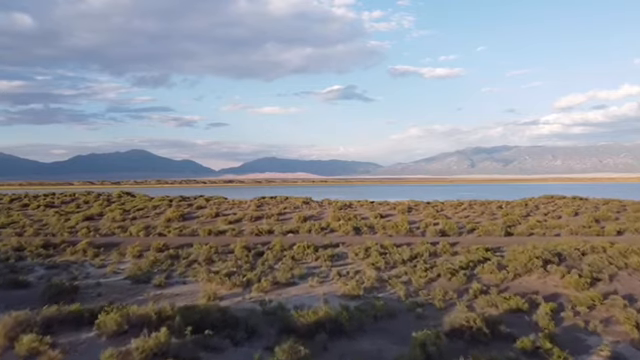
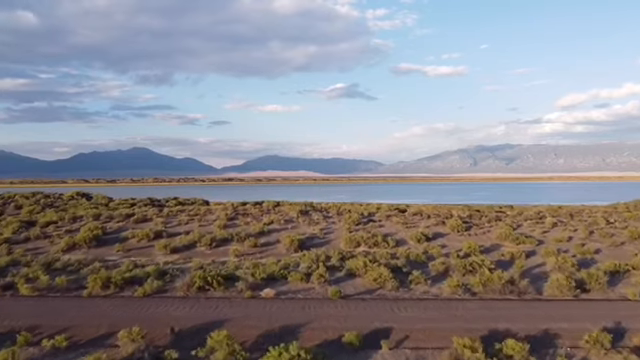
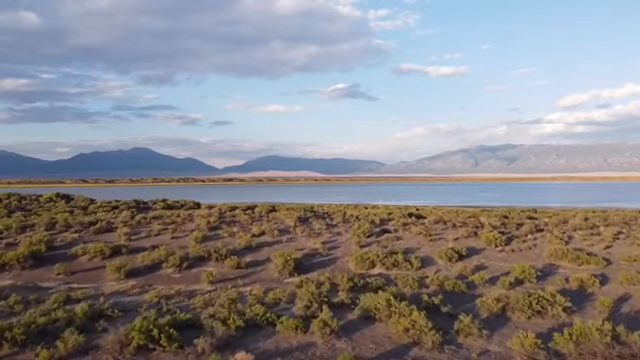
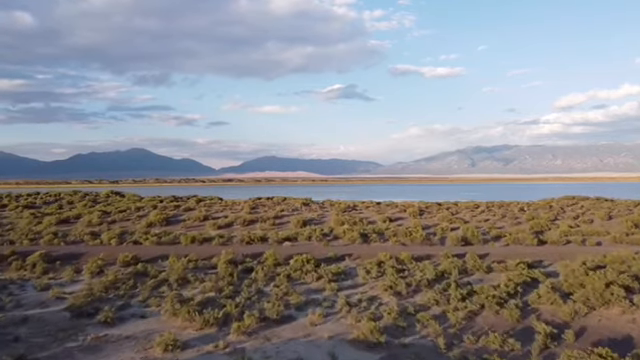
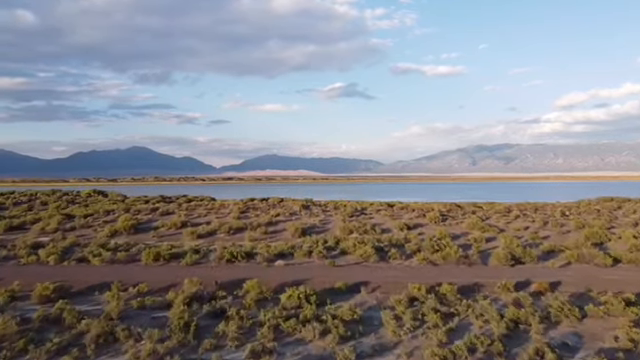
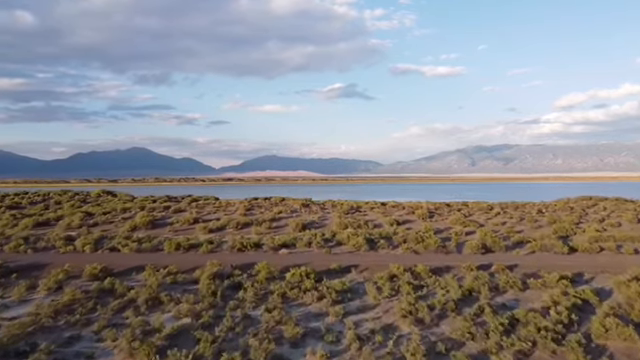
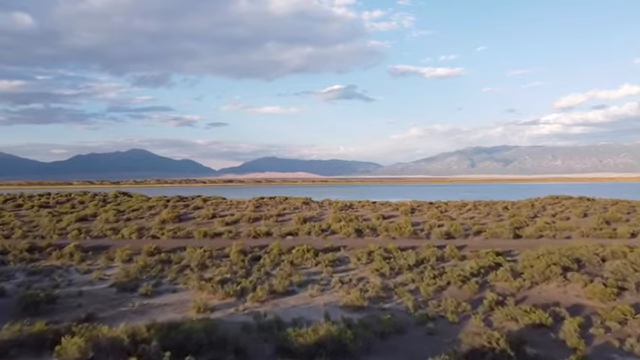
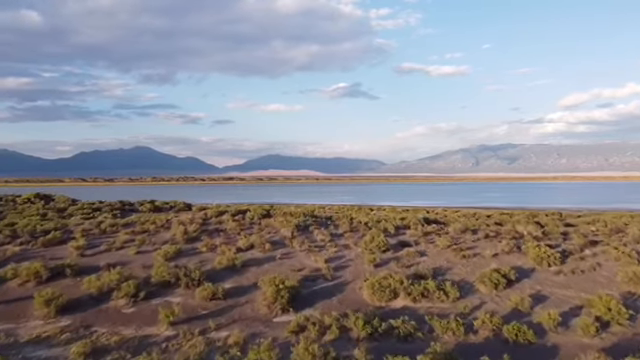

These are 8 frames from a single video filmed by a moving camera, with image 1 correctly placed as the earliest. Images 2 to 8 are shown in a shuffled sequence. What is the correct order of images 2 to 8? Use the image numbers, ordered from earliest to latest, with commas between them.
7, 4, 6, 5, 2, 3, 8
